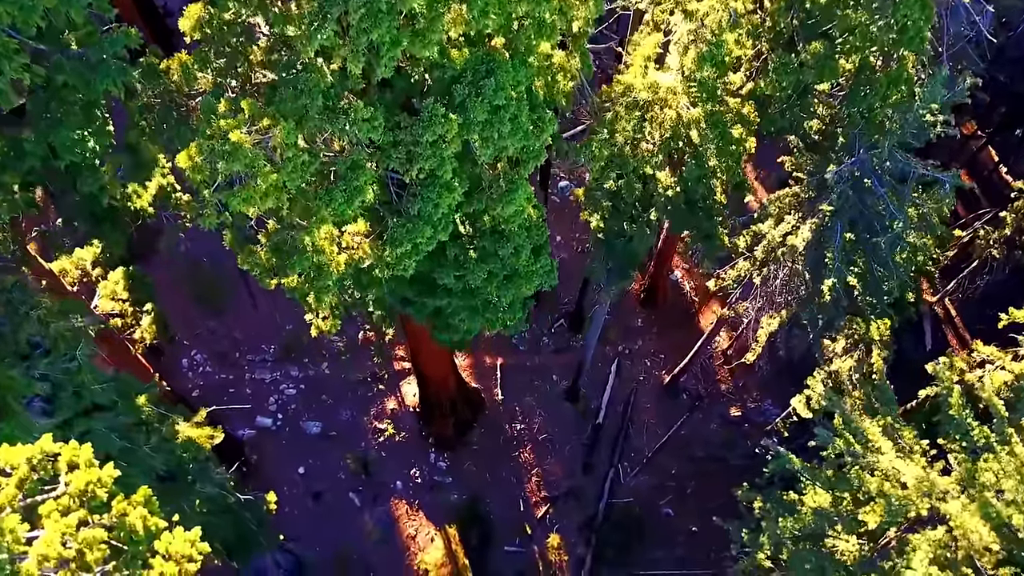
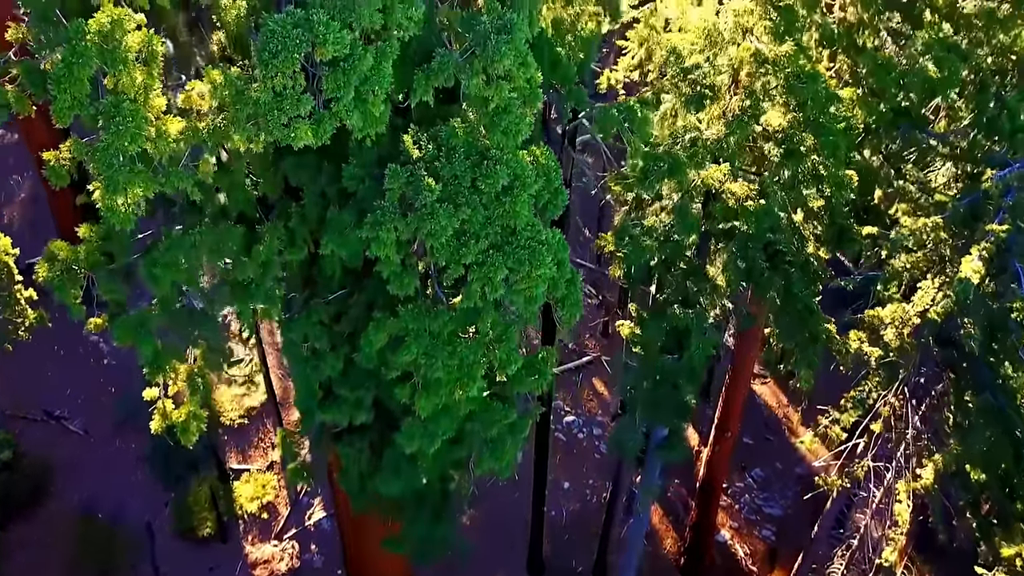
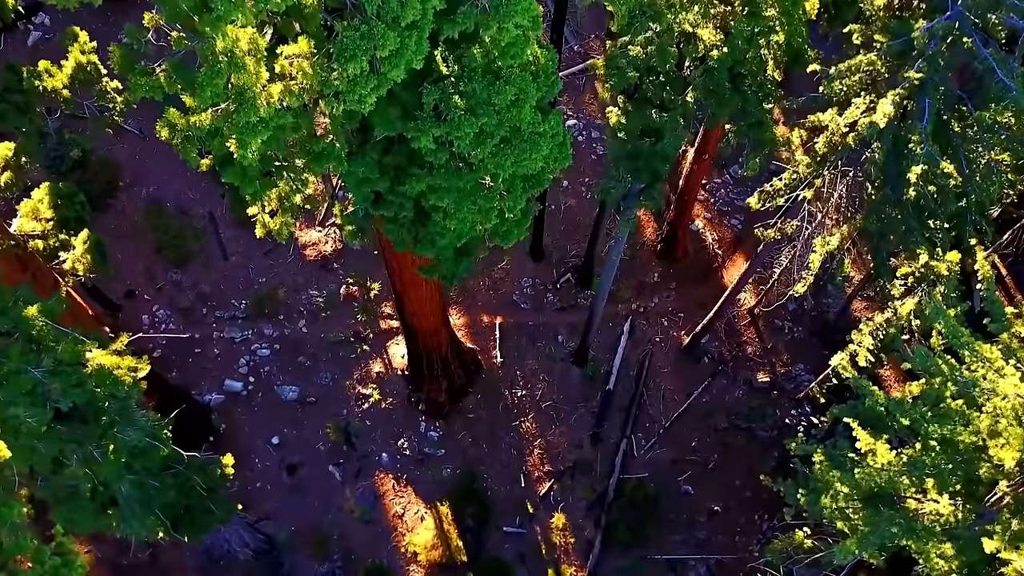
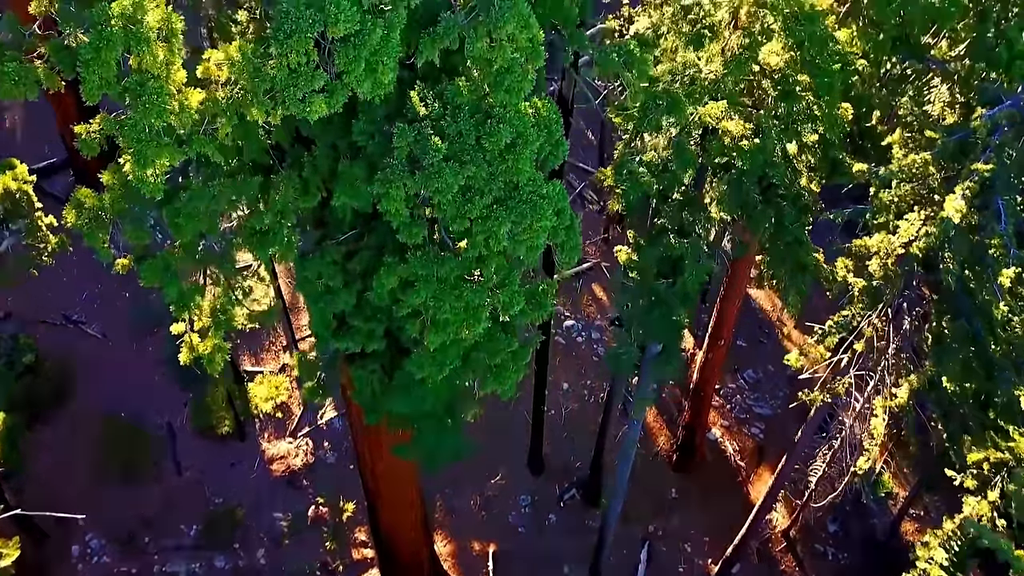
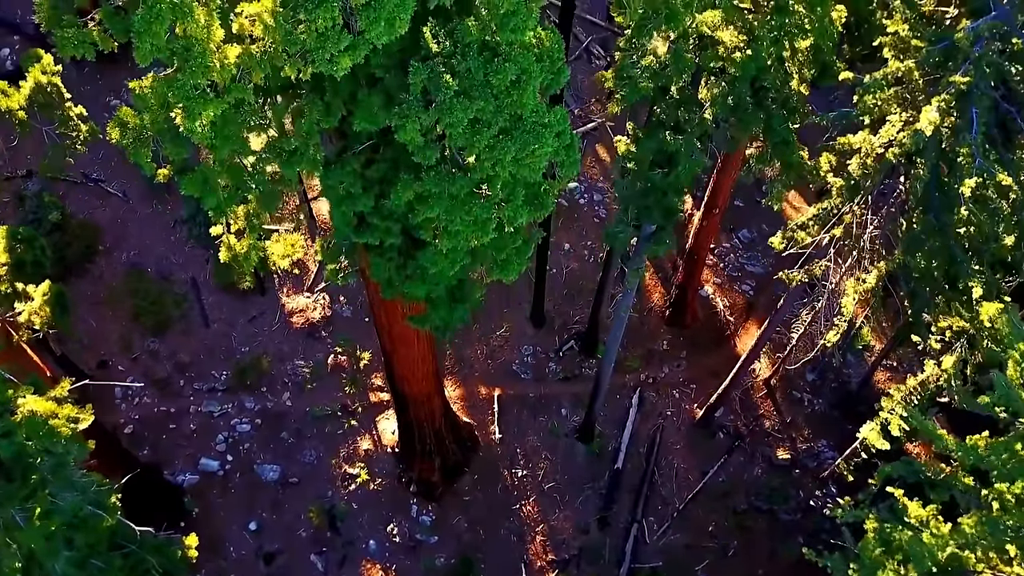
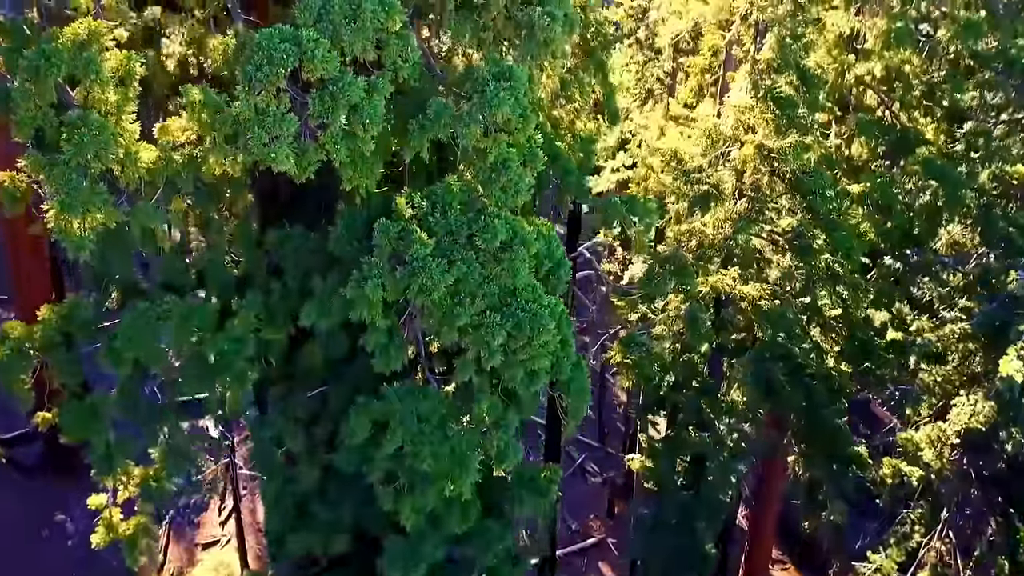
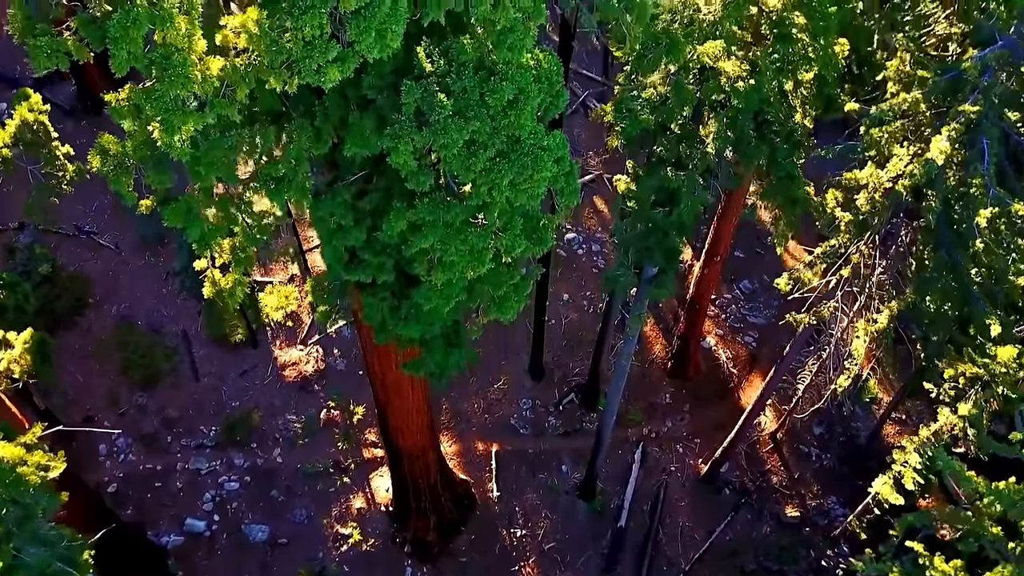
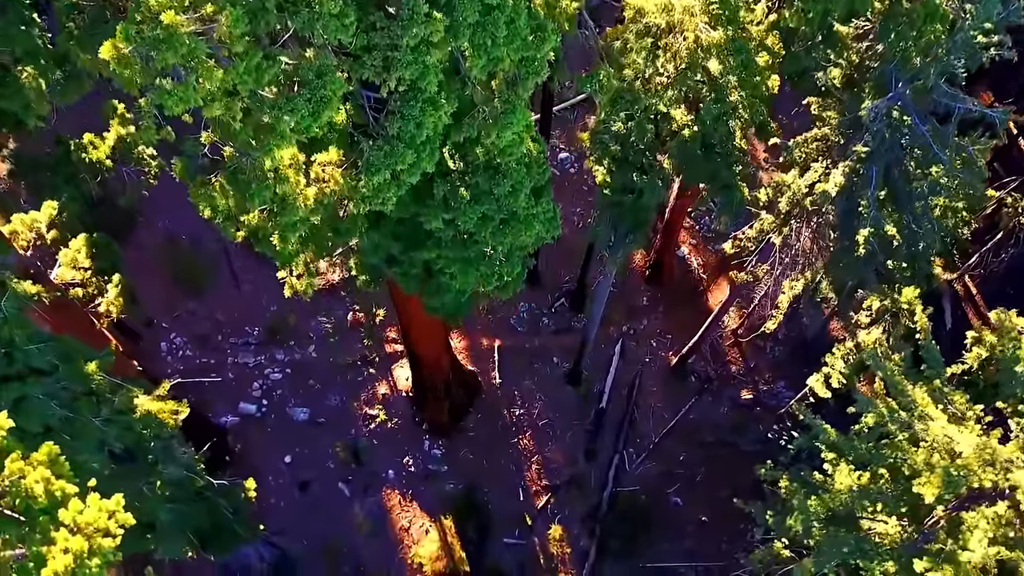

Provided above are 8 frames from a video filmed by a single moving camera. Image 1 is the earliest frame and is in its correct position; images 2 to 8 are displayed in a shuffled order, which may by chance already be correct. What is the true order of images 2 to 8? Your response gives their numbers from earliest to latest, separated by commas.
8, 3, 5, 7, 4, 2, 6
